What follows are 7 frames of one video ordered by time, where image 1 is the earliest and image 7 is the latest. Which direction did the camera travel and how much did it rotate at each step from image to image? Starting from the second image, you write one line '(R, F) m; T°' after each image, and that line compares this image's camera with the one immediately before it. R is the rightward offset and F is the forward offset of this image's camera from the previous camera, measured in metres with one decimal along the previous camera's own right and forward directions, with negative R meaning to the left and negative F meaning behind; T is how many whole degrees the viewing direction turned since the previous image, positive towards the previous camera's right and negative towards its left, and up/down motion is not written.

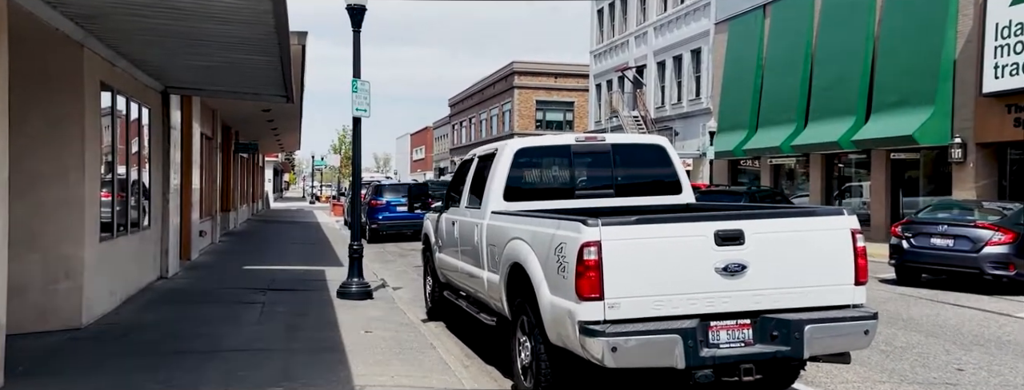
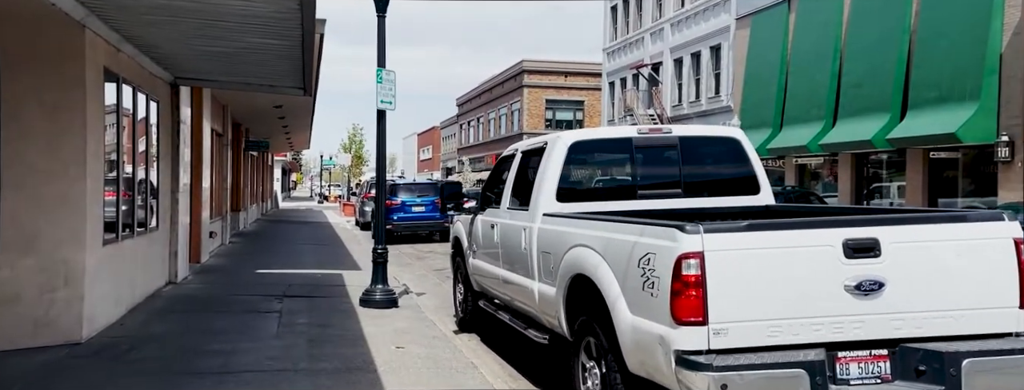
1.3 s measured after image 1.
(-0.4, +0.7) m; 0°
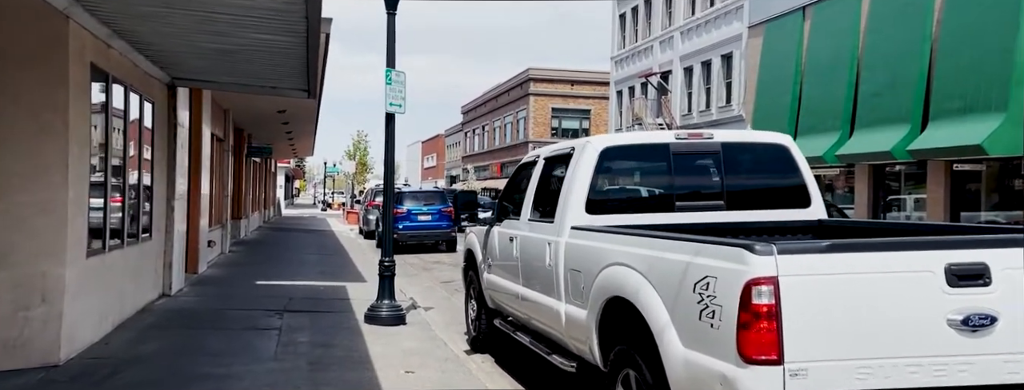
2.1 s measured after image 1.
(-0.1, +0.5) m; 0°
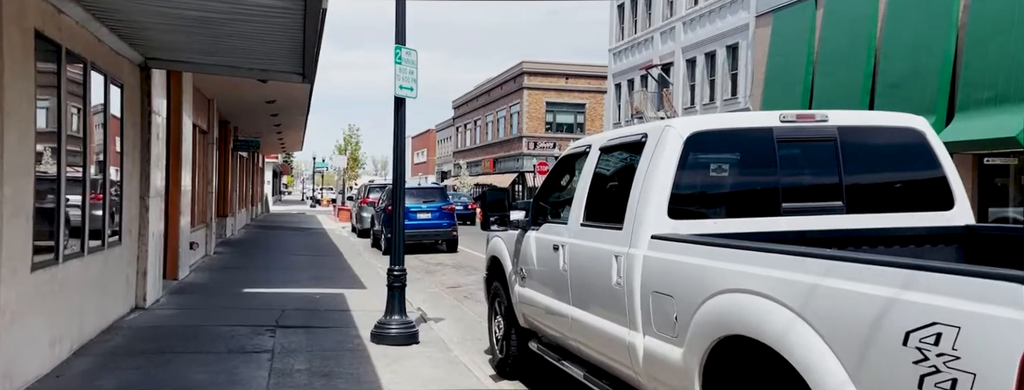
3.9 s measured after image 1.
(-0.4, +1.1) m; +1°
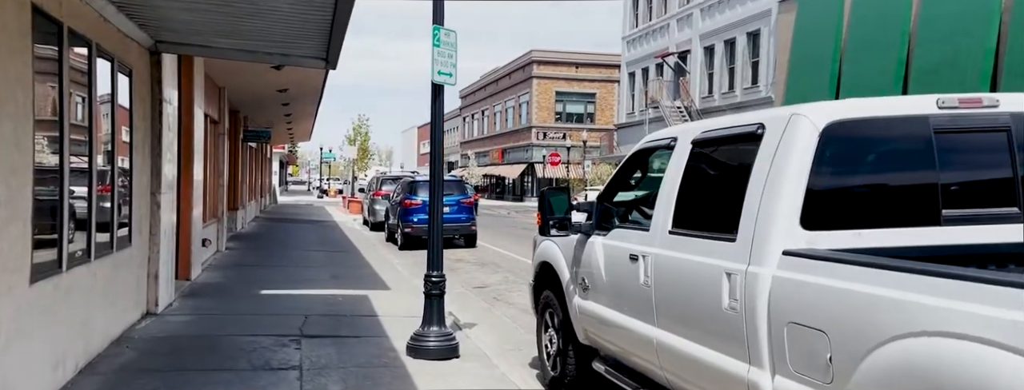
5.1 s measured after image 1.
(-0.4, +0.7) m; 0°
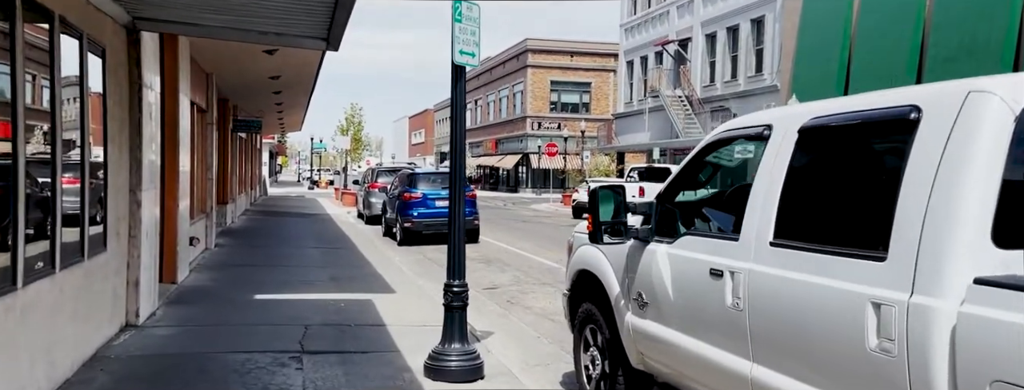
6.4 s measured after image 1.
(-0.3, +0.8) m; +1°
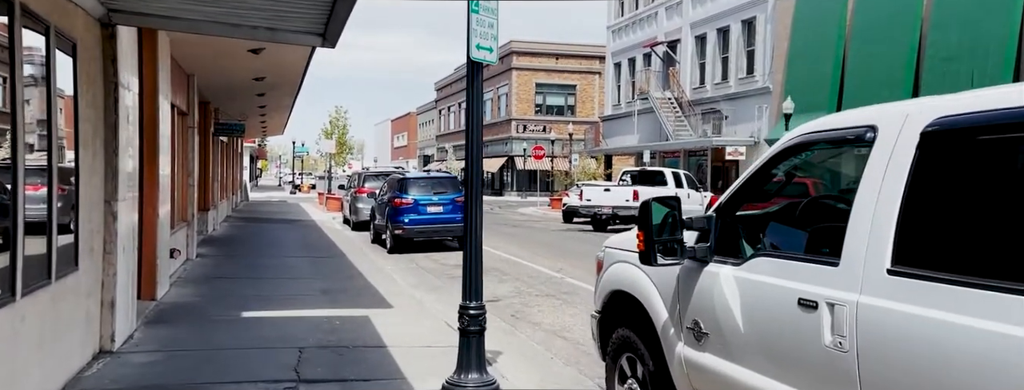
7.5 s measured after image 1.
(-0.3, +0.6) m; +1°
